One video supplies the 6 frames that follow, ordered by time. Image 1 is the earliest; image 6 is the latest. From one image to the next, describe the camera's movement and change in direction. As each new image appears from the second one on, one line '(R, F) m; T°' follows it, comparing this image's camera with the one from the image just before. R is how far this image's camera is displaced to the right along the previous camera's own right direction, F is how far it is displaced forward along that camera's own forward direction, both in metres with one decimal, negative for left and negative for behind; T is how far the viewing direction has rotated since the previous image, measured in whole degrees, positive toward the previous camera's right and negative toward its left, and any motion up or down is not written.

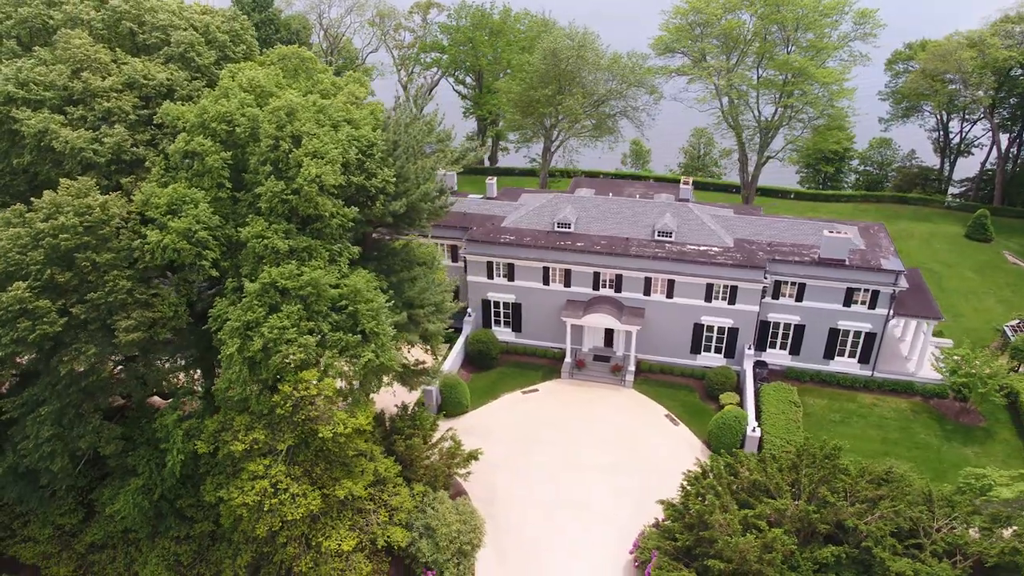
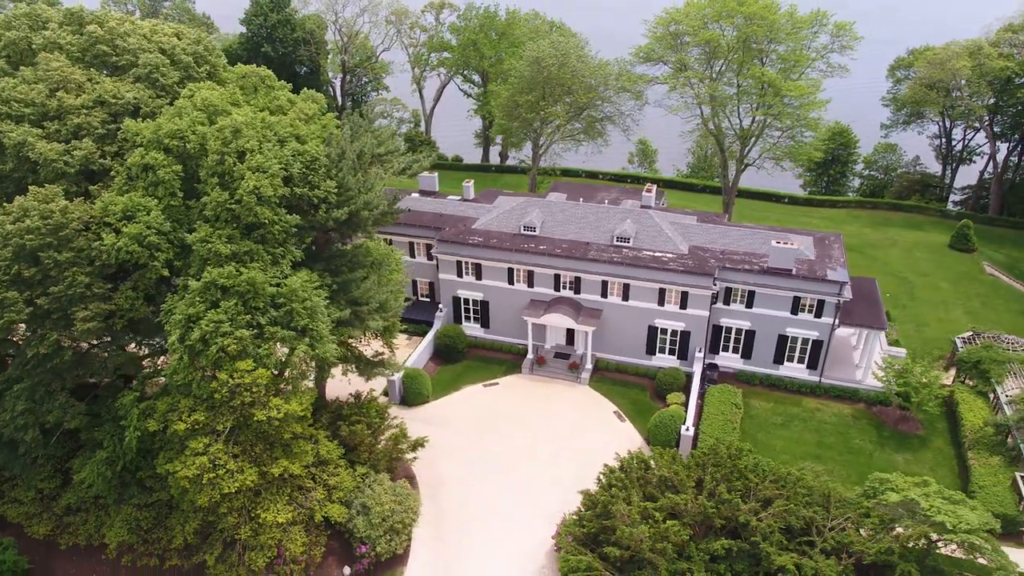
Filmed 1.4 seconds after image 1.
(+4.1, -2.1) m; -3°
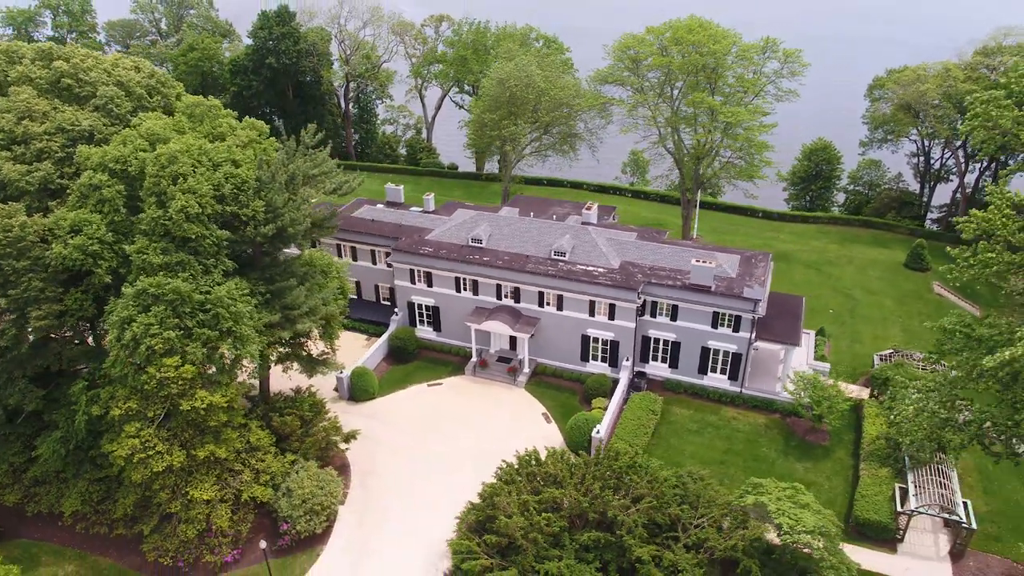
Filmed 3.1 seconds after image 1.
(+5.5, -2.9) m; -3°
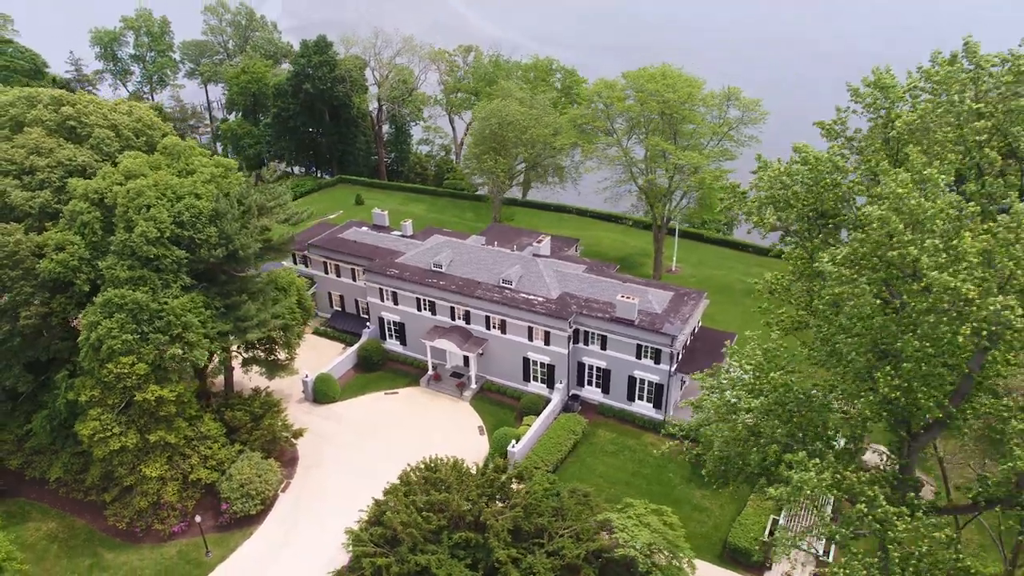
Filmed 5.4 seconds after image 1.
(+8.0, -3.7) m; -6°
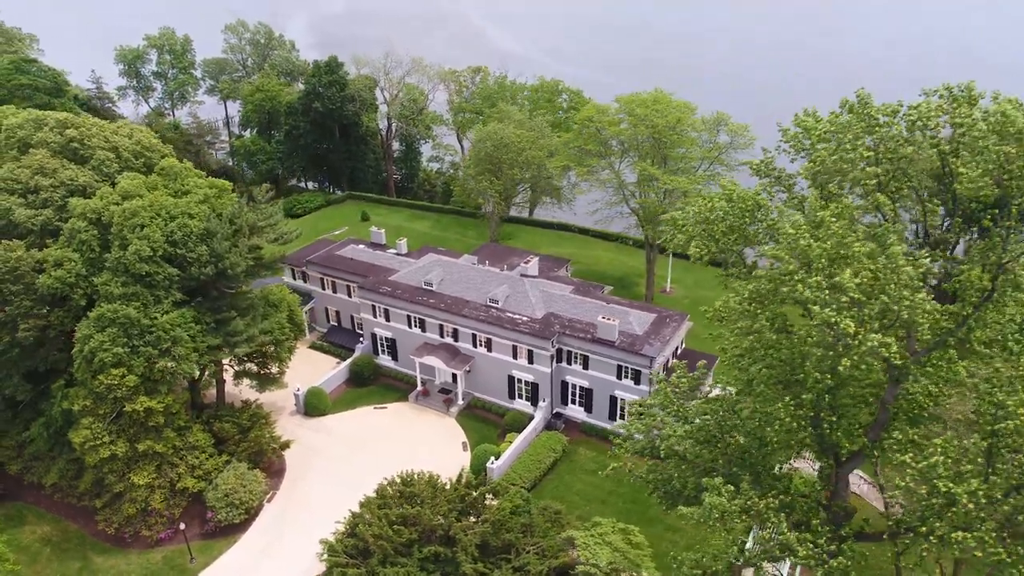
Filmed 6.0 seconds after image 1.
(+2.2, -1.0) m; -2°
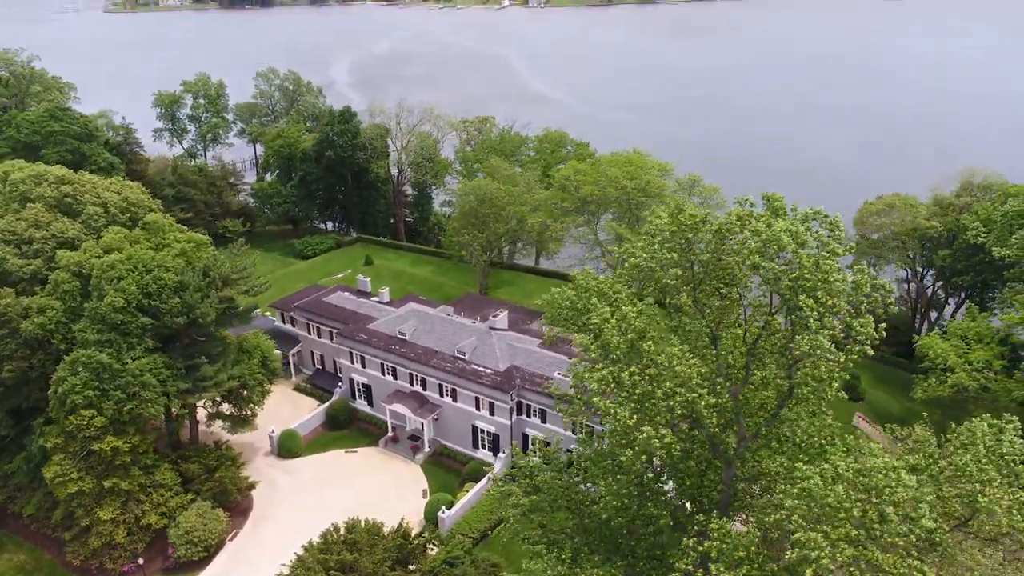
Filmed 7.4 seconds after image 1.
(+4.8, -1.7) m; -3°
